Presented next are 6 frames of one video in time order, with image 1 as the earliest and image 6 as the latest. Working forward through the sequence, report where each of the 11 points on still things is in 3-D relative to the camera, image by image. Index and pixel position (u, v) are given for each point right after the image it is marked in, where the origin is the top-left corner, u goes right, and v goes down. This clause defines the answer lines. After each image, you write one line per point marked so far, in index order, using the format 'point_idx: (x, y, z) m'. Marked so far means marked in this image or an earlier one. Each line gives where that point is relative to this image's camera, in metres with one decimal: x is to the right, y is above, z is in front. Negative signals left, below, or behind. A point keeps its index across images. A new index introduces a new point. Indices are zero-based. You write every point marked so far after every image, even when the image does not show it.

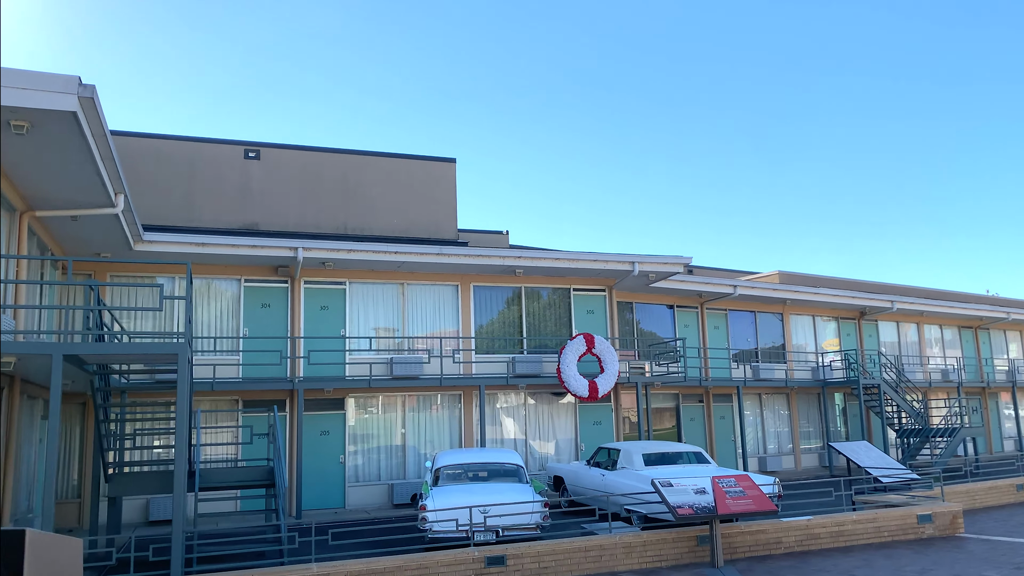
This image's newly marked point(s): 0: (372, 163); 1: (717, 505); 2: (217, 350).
0: (-3.0, +2.7, +17.6) m
1: (+2.3, -2.5, +9.4) m
2: (-5.4, -1.1, +15.2) m
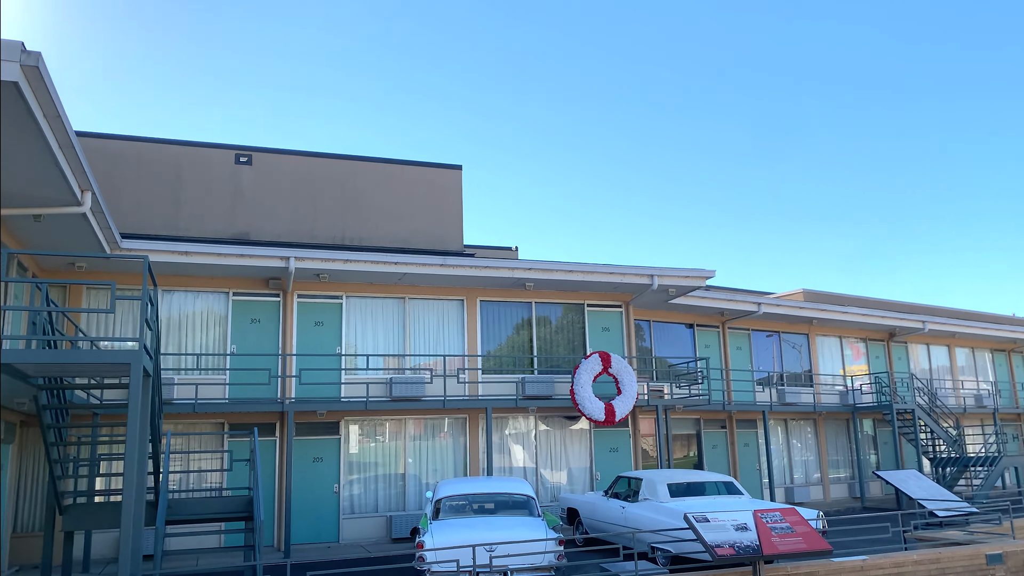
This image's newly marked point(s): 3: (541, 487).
0: (-2.8, +2.4, +16.5) m
1: (+2.4, -2.5, +8.1) m
2: (-5.2, -1.3, +14.0) m
3: (+0.6, -3.8, +16.1) m
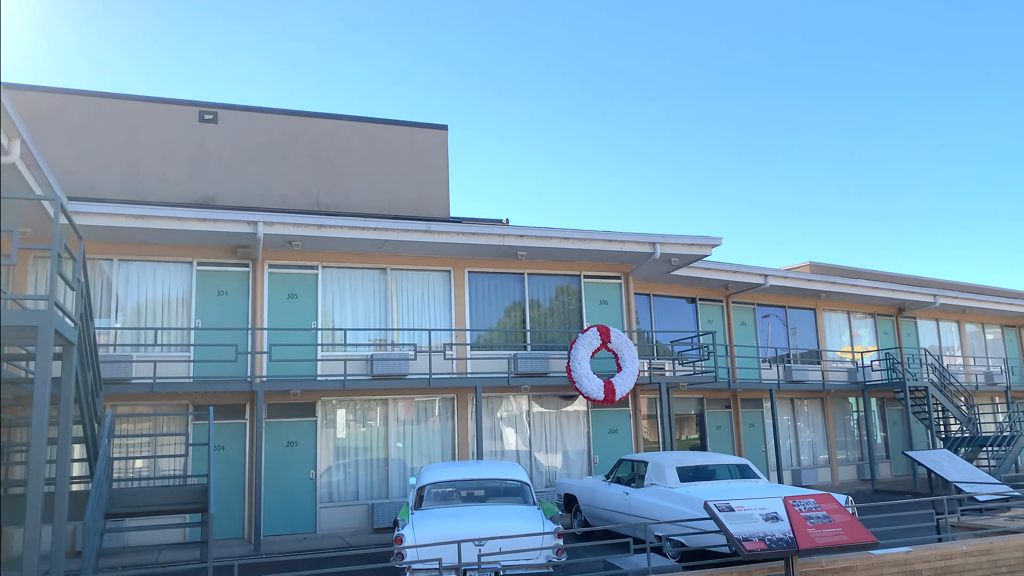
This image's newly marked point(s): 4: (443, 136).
0: (-3.0, +2.9, +15.2) m
1: (+2.4, -2.1, +6.9) m
2: (-5.4, -0.9, +12.7) m
3: (+0.4, -3.3, +14.9) m
4: (-1.3, +2.9, +15.8) m
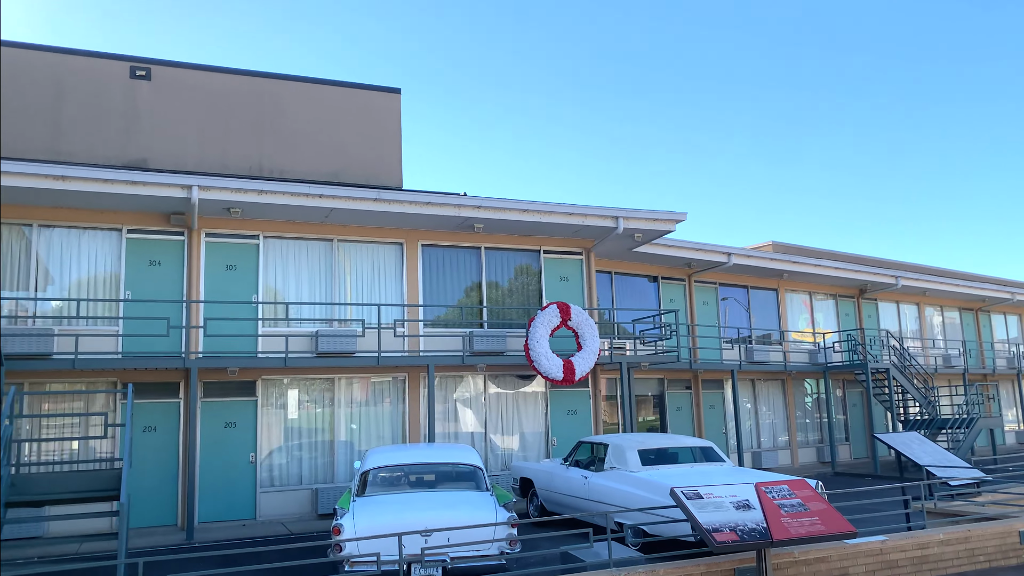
0: (-3.7, +3.4, +14.2) m
1: (+2.0, -1.8, +6.4) m
2: (-6.0, -0.4, +11.7) m
3: (-0.4, -2.9, +14.3) m
4: (-2.1, +3.4, +15.0) m
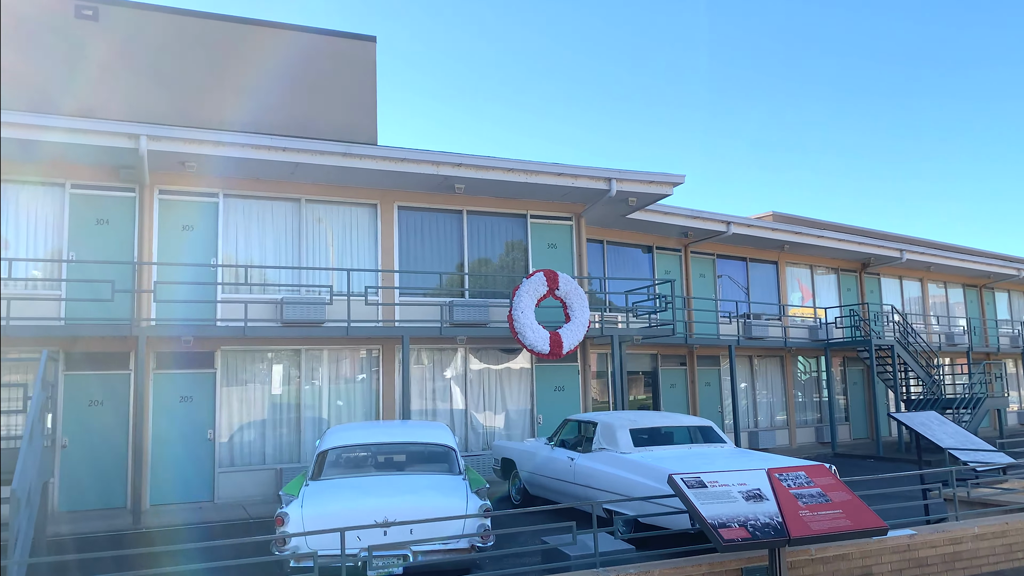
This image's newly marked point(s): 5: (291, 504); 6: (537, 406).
0: (-3.9, +3.9, +13.1) m
1: (+1.8, -1.5, +5.4) m
2: (-6.2, +0.1, +10.7) m
3: (-0.6, -2.3, +13.3) m
4: (-2.3, +3.9, +13.8) m
5: (-1.7, -1.7, +6.6) m
6: (+0.4, -2.0, +13.8) m
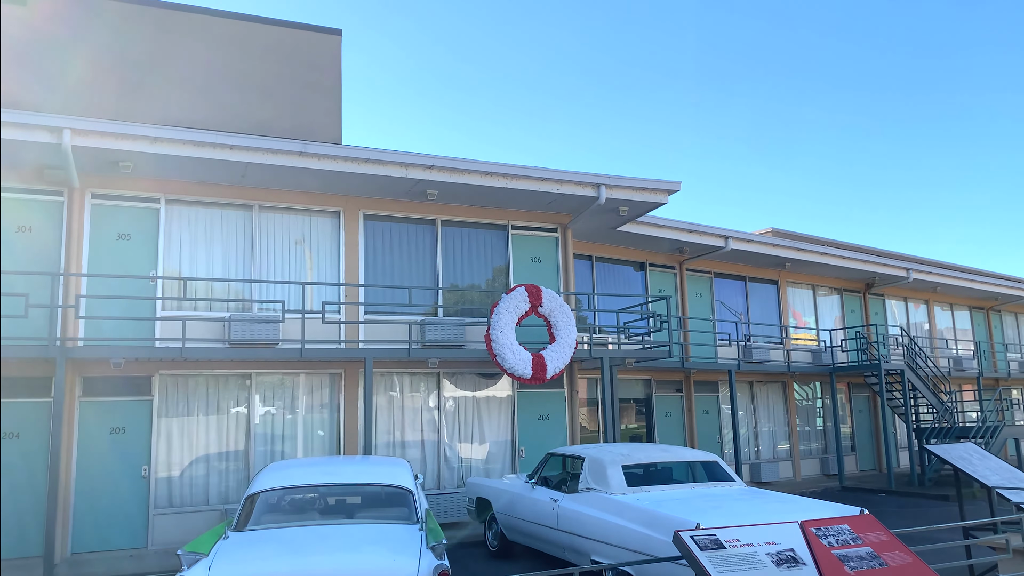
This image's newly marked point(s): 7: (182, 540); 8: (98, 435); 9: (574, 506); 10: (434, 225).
0: (-4.2, +3.7, +11.9) m
1: (+1.6, -1.5, +4.1) m
2: (-6.5, -0.1, +9.3) m
3: (-0.9, -2.6, +12.0) m
4: (-2.6, +3.7, +12.7) m
5: (-2.0, -1.7, +5.3) m
6: (+0.1, -2.2, +12.5) m
7: (-4.0, -3.1, +10.1) m
8: (-4.9, -1.8, +9.9) m
9: (+0.5, -1.9, +7.4) m
10: (-1.1, +0.9, +12.2) m
